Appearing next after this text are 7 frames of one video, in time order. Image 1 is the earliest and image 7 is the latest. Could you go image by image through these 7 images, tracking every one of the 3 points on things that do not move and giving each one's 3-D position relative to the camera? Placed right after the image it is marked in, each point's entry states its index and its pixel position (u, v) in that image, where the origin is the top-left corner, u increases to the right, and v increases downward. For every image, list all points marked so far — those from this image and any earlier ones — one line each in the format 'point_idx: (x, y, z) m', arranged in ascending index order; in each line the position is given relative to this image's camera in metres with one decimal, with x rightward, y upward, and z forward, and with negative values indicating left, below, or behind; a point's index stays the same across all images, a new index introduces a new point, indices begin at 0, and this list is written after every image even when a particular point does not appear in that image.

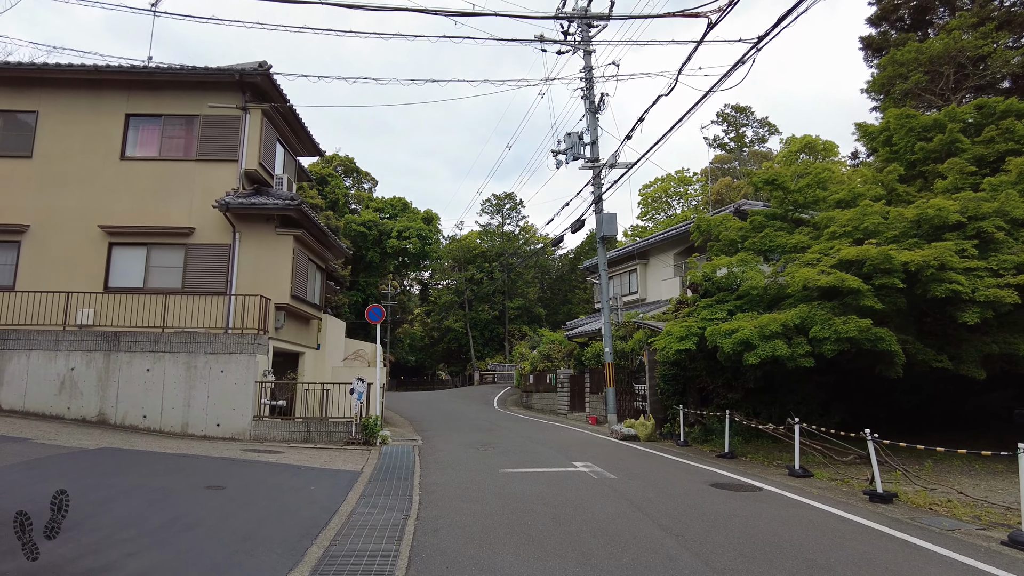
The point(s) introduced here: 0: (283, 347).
0: (-5.1, -1.3, +14.2) m
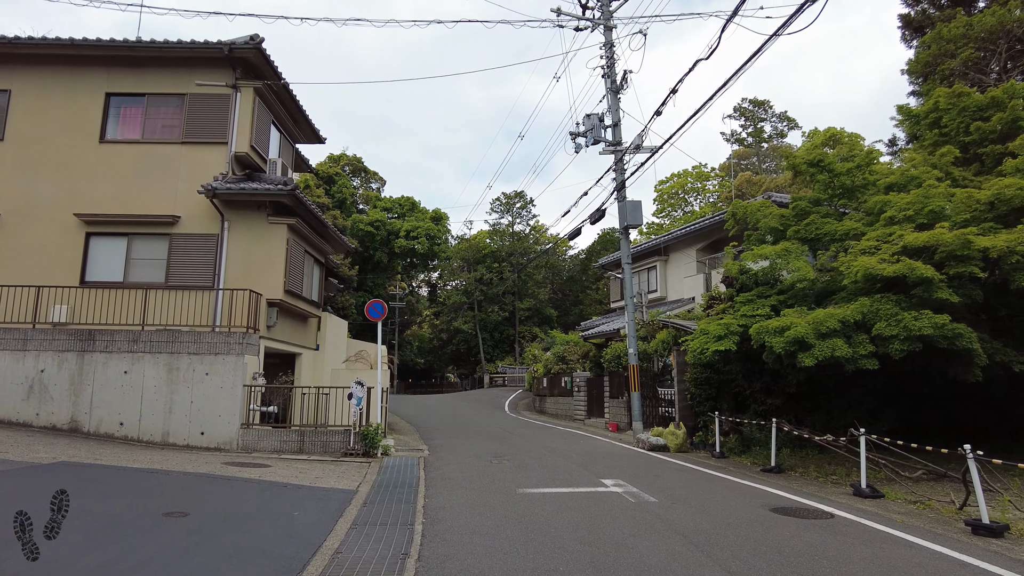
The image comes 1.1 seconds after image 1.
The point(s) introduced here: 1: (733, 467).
0: (-4.8, -1.2, +13.0) m
1: (+3.8, -3.1, +11.0) m
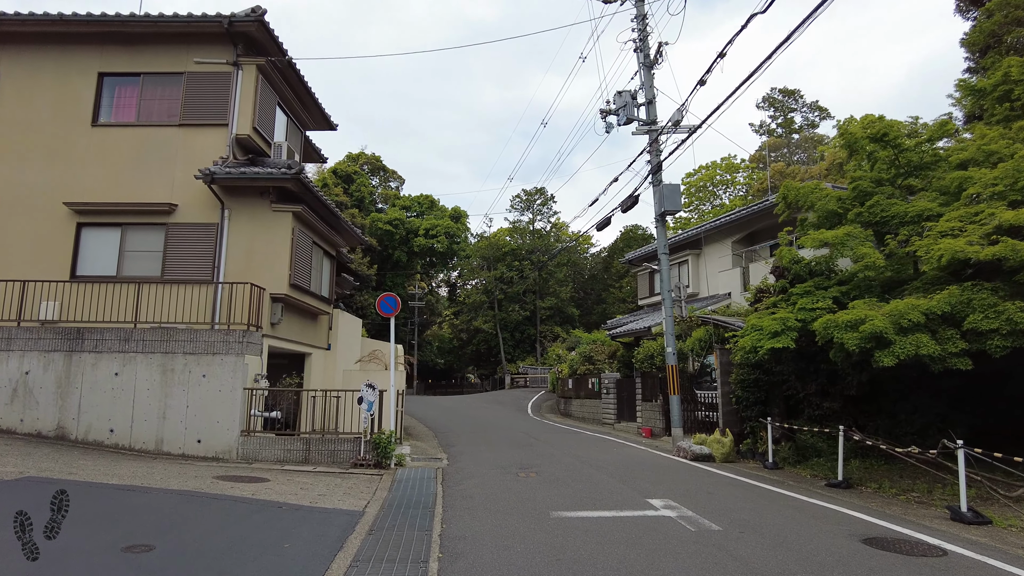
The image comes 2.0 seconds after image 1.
0: (-4.3, -1.1, +11.9) m
1: (+4.3, -2.9, +9.7) m
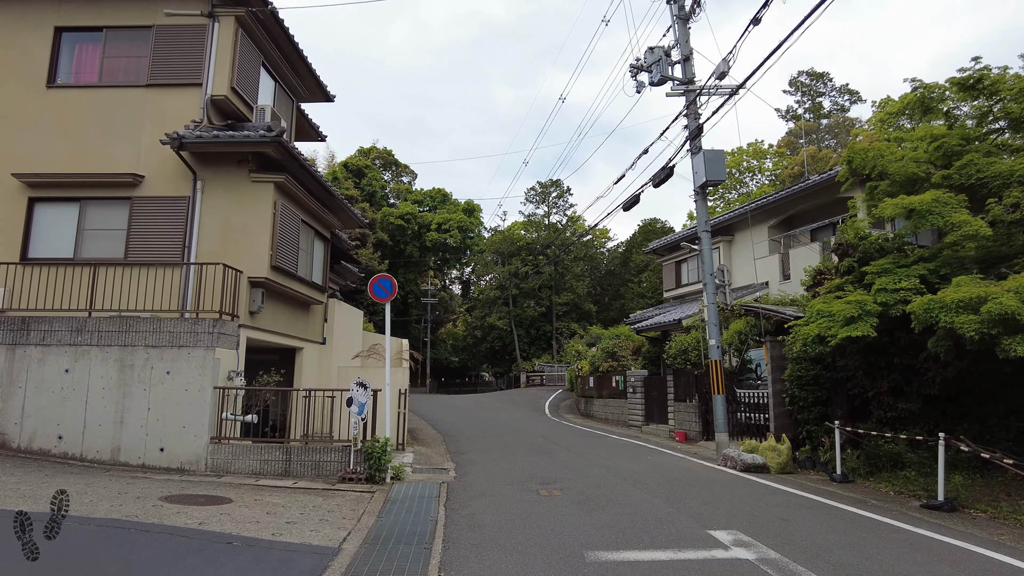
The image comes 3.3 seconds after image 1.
0: (-4.0, -0.8, +10.3) m
1: (+4.5, -2.6, +8.0) m
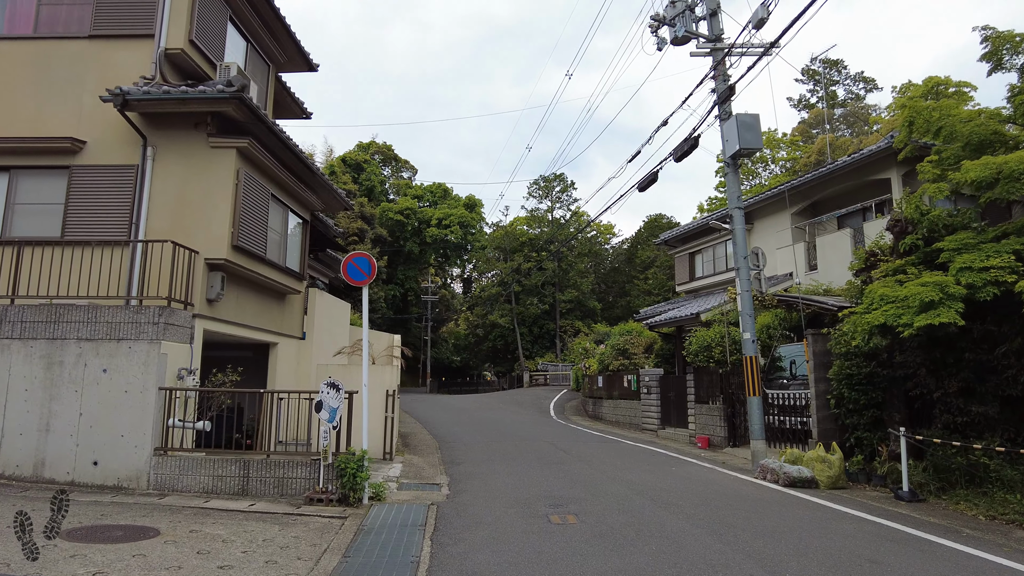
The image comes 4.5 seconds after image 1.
0: (-4.0, -0.6, +8.9) m
1: (+4.6, -2.4, +6.5) m
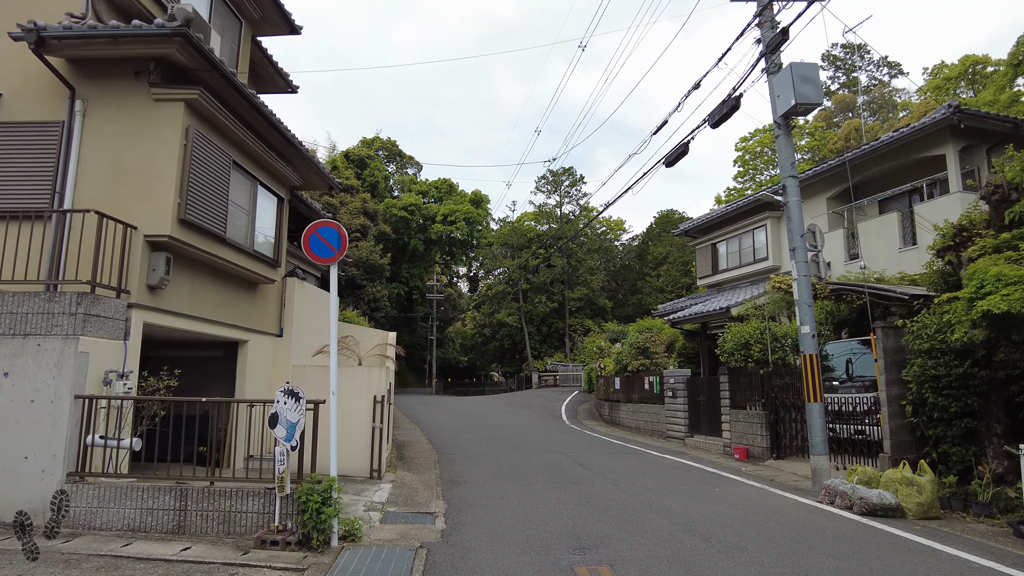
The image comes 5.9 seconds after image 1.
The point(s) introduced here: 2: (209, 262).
0: (-3.9, -0.4, +7.3) m
1: (+4.7, -2.2, +4.8) m
2: (-3.7, +0.3, +7.8) m
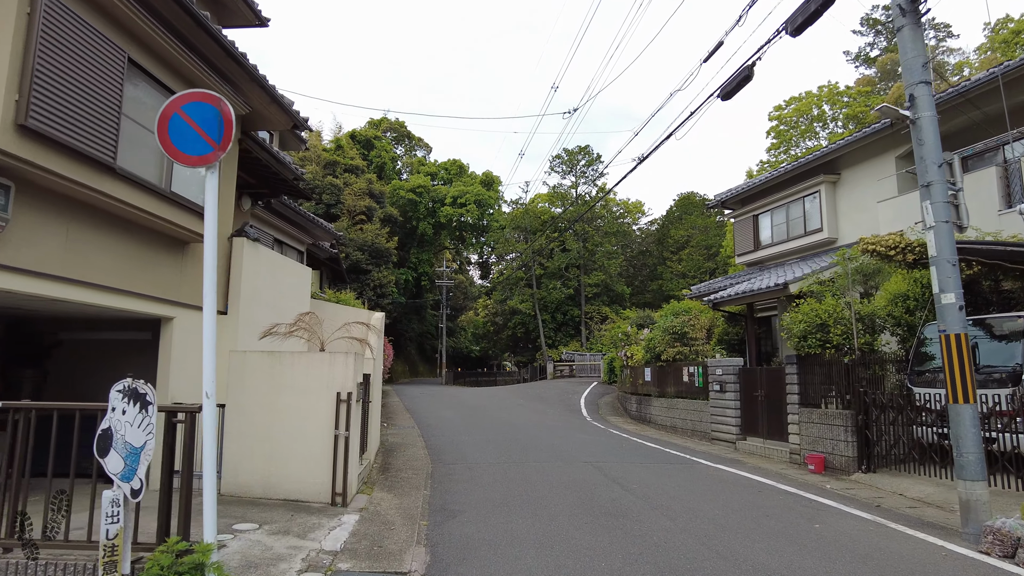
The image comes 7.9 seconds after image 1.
0: (-3.7, 0.0, +5.0) m
1: (+4.7, -1.8, +2.3) m
2: (-3.5, +0.7, +5.4) m
